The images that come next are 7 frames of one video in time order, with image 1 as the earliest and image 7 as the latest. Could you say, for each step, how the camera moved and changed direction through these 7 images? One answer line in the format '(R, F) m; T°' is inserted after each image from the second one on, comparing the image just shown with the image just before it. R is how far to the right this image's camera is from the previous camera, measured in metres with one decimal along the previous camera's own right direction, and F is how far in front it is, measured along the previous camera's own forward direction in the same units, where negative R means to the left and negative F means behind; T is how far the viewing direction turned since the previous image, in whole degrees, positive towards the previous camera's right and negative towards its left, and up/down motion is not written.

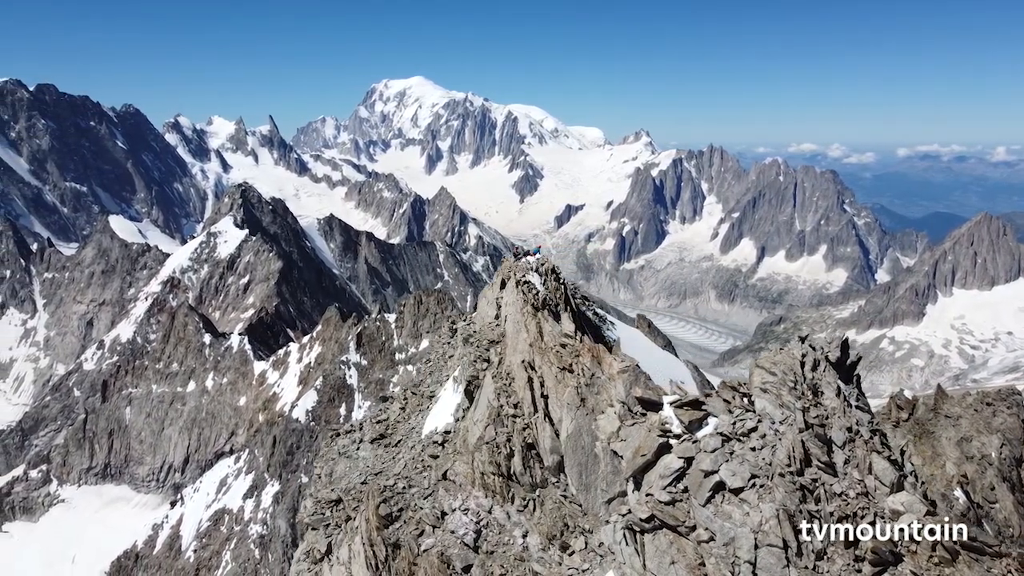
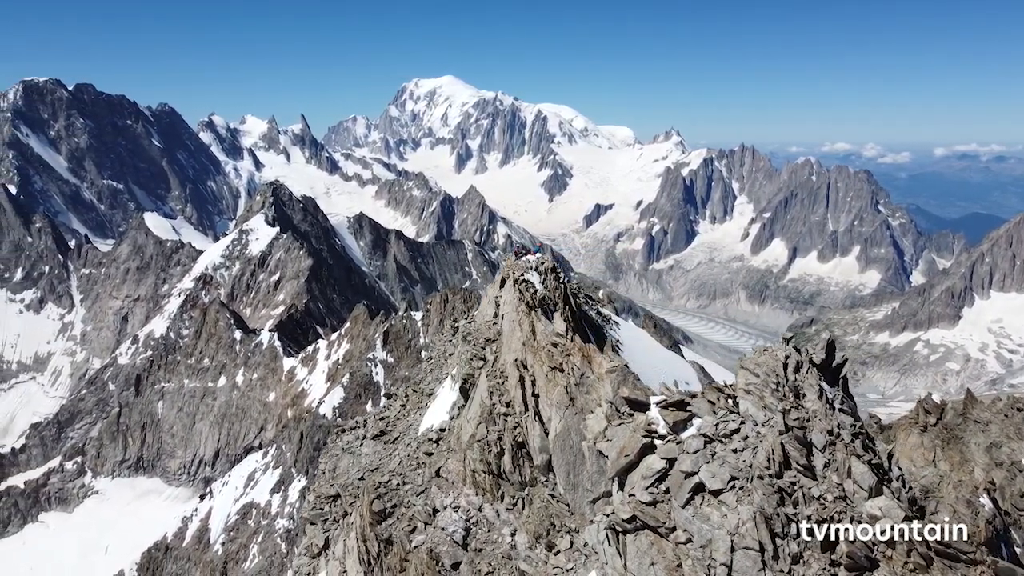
(+0.6, 0.0) m; -1°
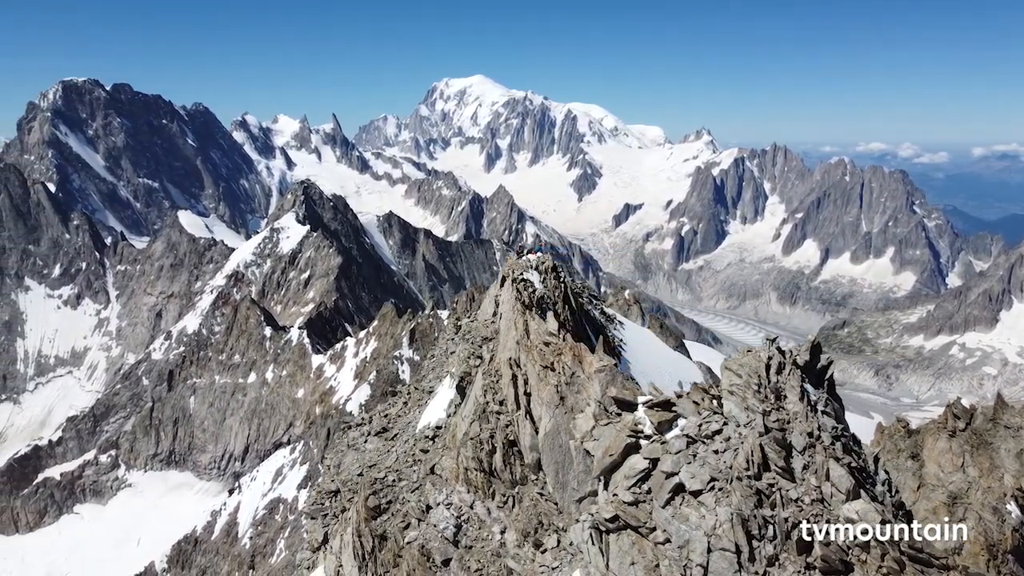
(+0.6, 0.0) m; -1°
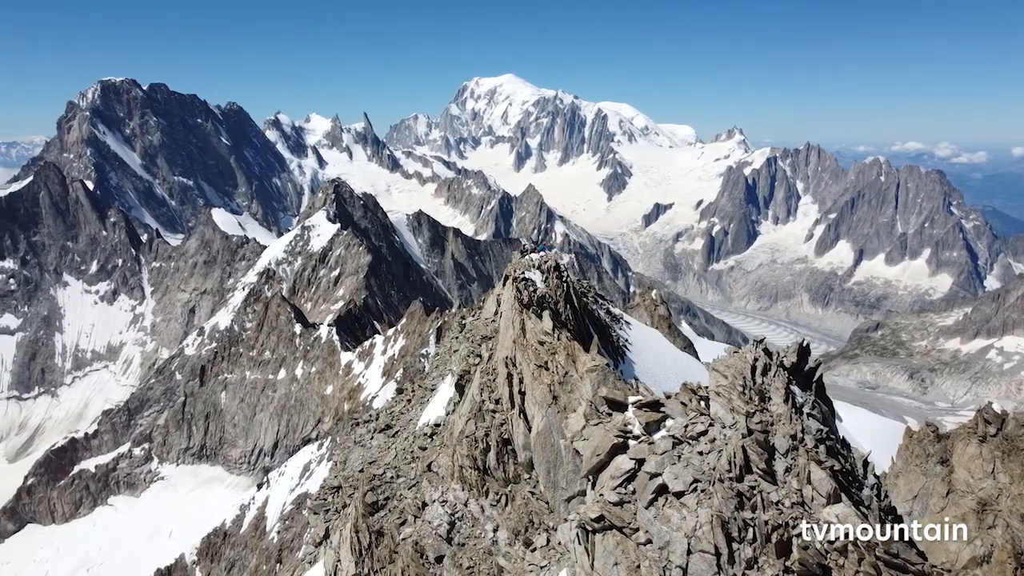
(+0.6, 0.0) m; -2°
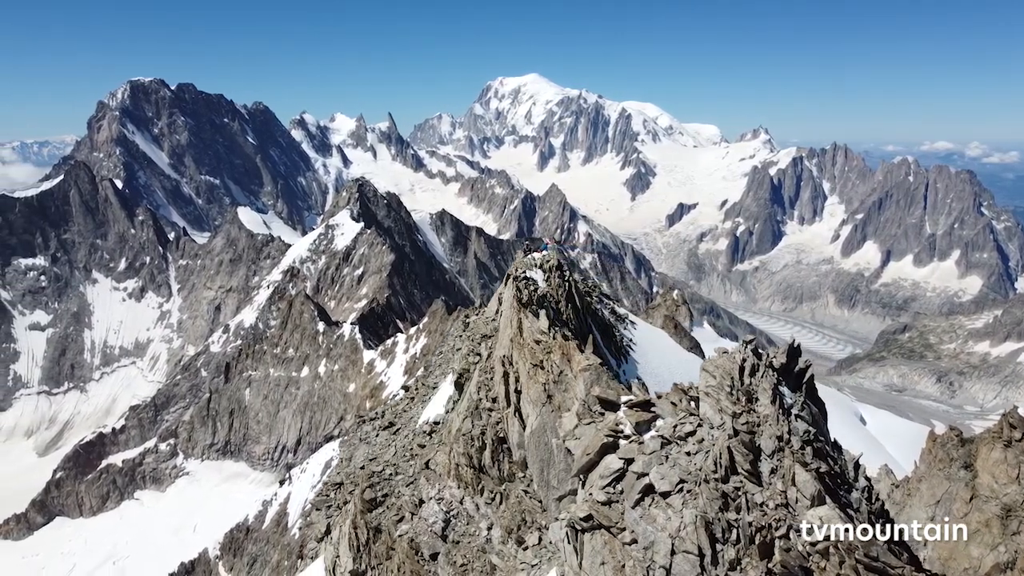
(+0.5, 0.0) m; -1°
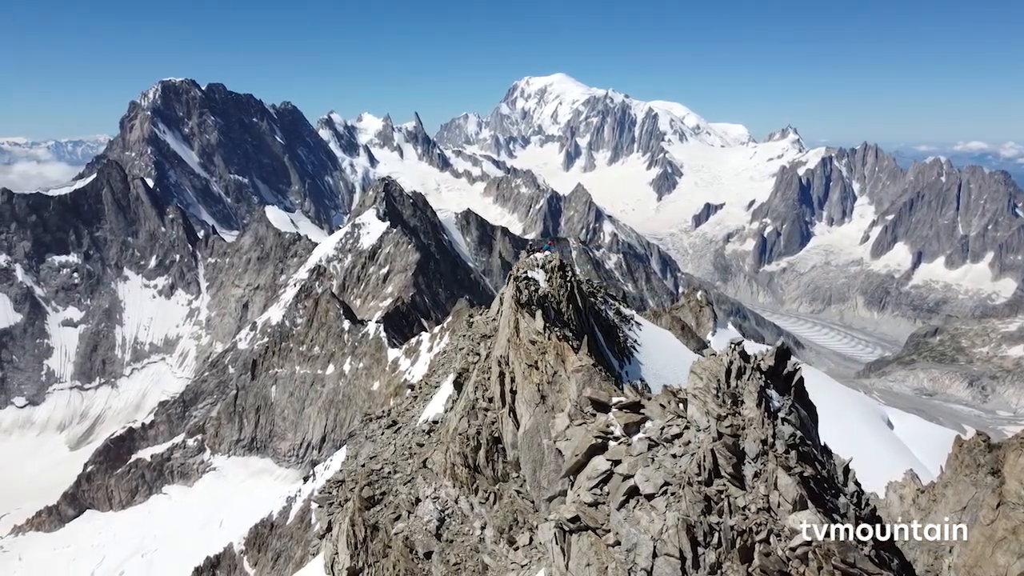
(+0.5, 0.0) m; -1°
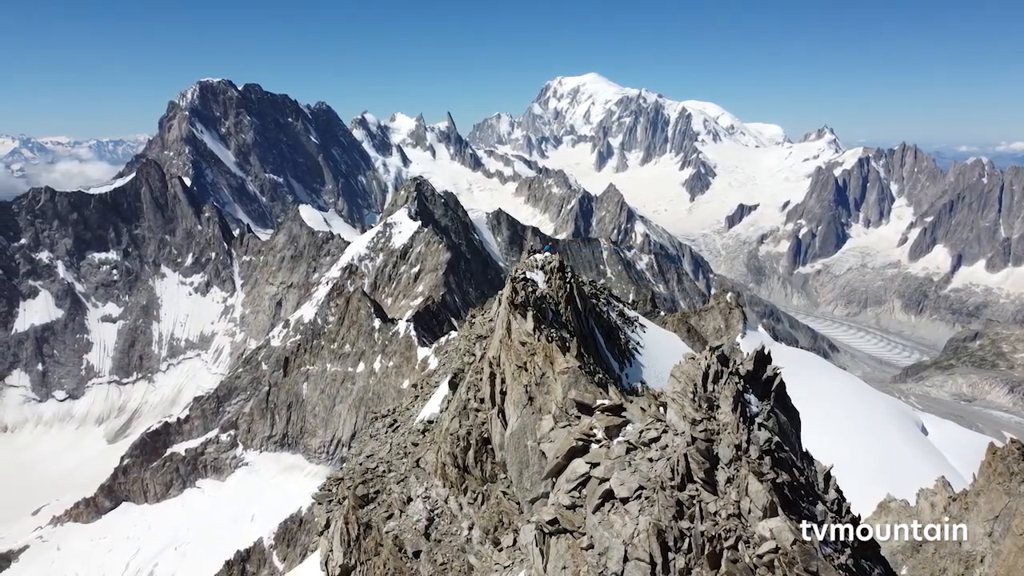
(+0.7, 0.0) m; -2°
